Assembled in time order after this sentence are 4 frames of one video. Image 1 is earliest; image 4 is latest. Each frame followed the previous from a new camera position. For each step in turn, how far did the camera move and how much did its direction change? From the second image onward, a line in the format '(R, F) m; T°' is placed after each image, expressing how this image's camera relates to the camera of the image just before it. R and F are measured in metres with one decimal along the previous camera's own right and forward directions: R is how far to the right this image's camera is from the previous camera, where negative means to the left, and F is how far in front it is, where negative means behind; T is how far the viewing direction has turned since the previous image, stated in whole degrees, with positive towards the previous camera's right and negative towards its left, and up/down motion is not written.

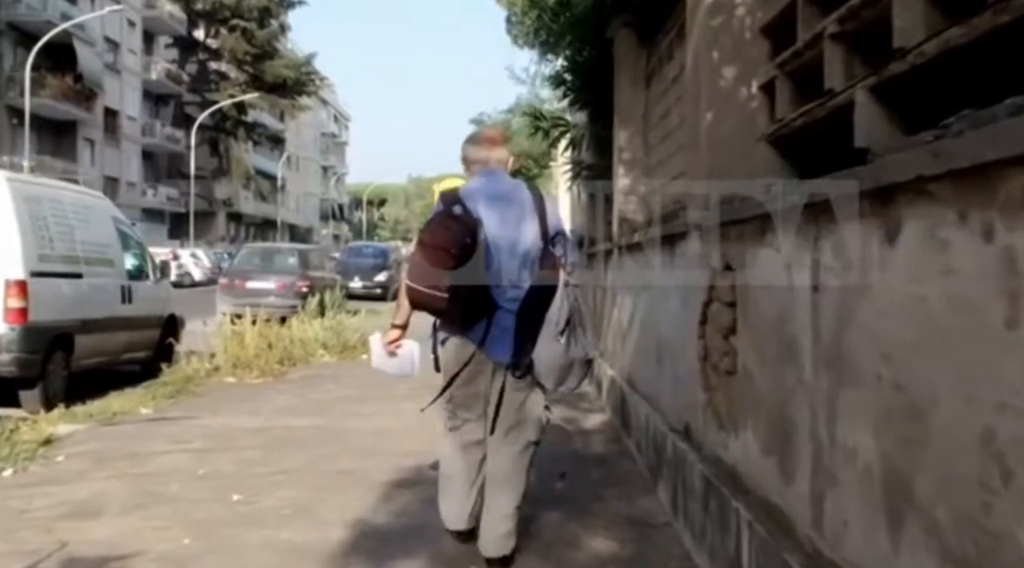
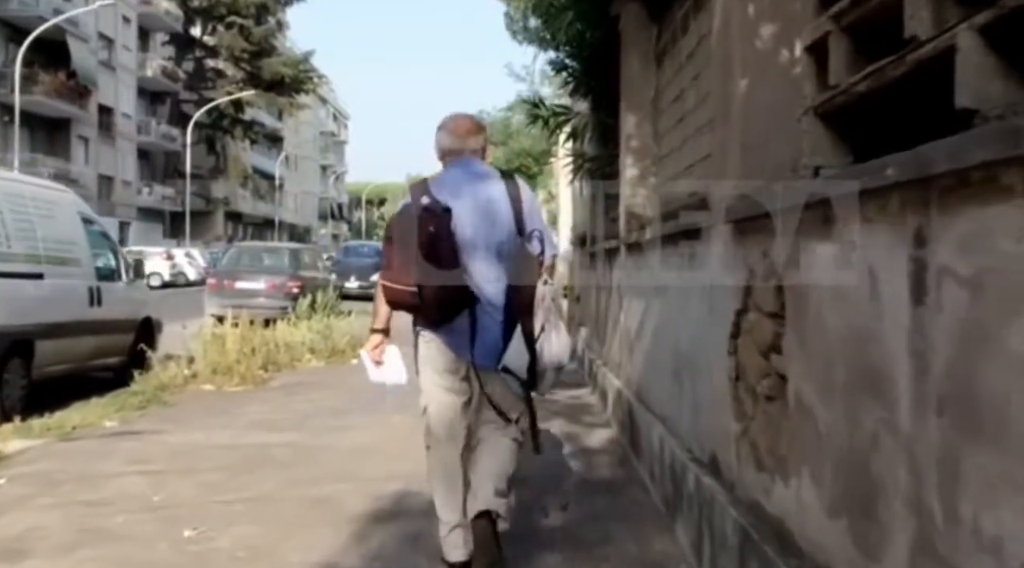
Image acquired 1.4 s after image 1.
(0.0, +1.0) m; 0°
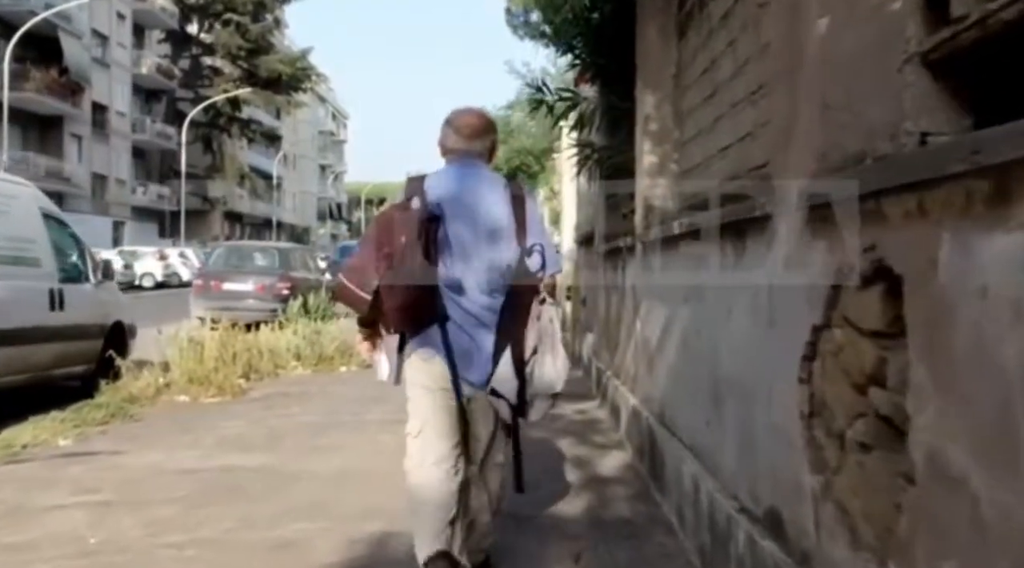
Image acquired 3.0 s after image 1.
(0.0, +1.2) m; 0°
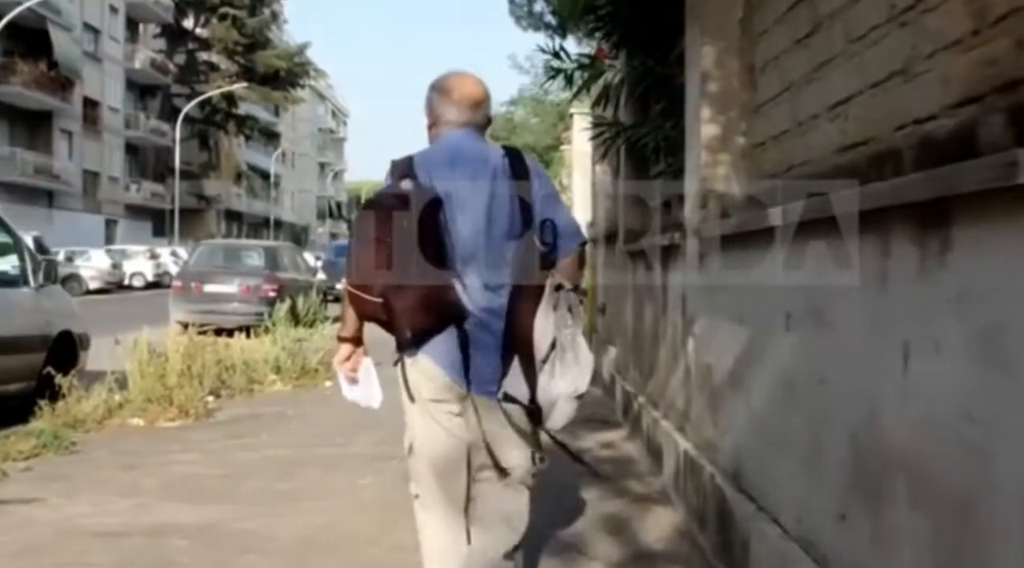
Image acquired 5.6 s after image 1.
(-0.1, +1.9) m; 0°
